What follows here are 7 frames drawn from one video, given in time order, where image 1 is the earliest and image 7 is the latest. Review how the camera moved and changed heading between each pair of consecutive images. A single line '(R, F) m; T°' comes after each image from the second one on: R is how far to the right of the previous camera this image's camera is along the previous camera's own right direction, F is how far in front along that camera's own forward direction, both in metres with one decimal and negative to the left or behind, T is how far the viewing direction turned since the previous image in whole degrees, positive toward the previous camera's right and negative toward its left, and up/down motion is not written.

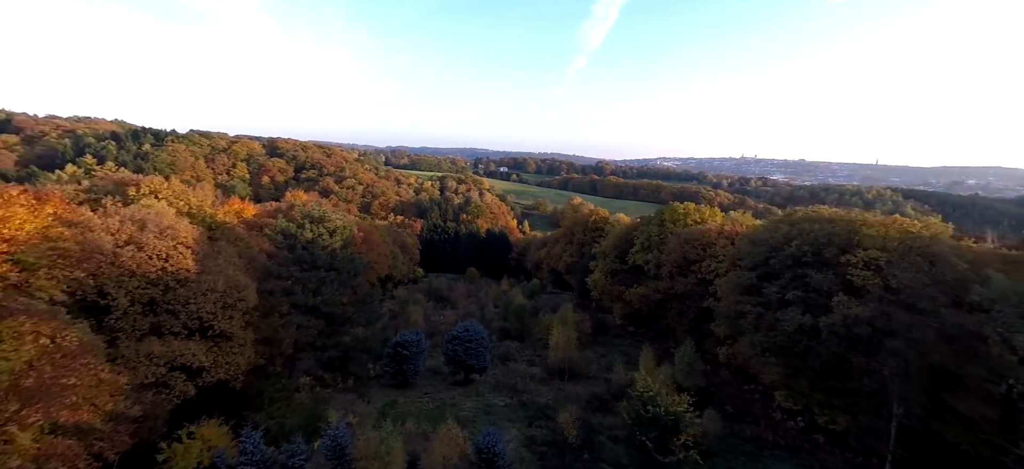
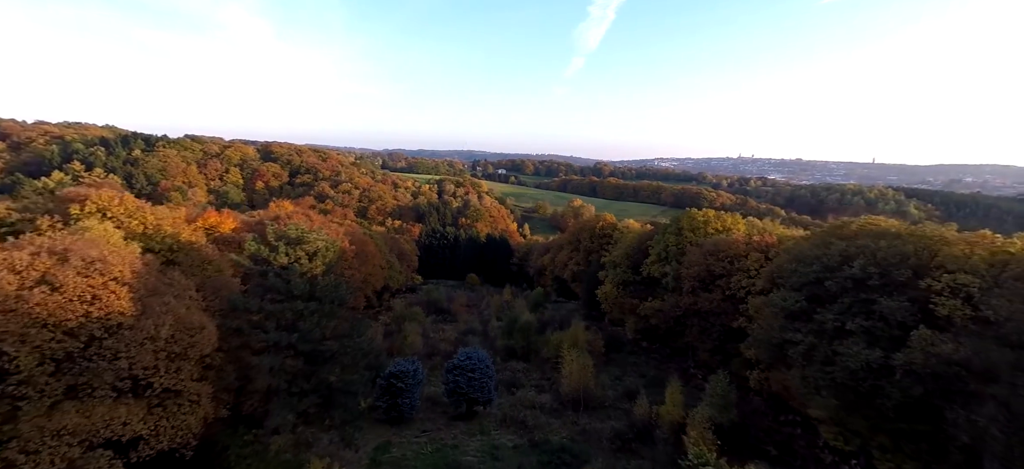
(-0.3, +2.0) m; 0°
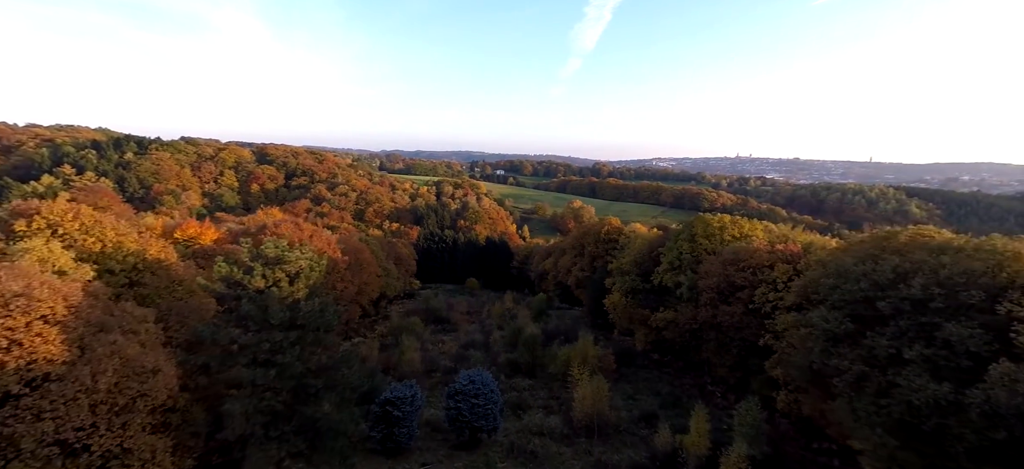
(-0.2, +1.4) m; 0°
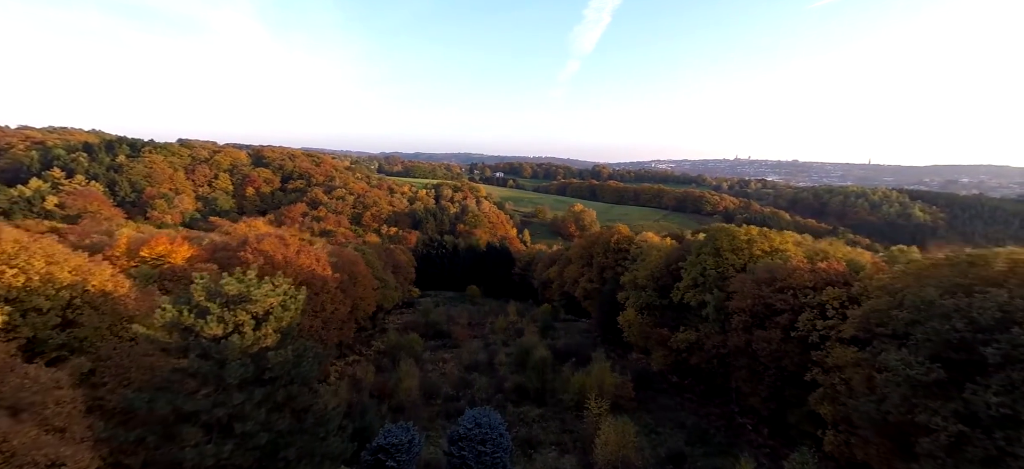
(-0.4, +1.9) m; 0°
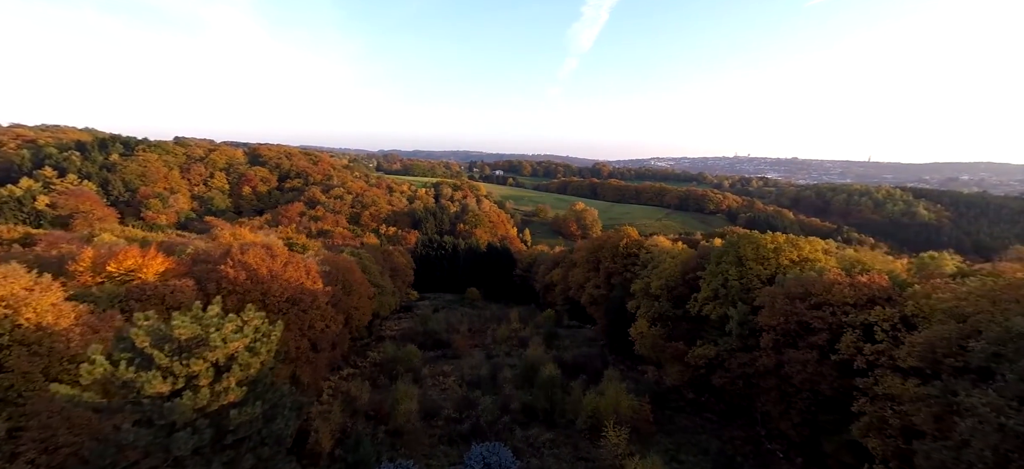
(-0.3, +1.5) m; 0°
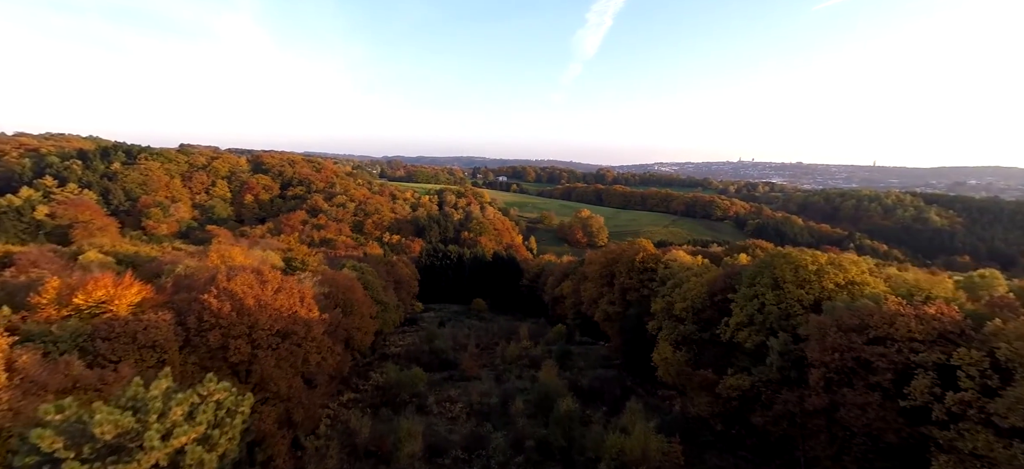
(-0.4, +1.6) m; 0°
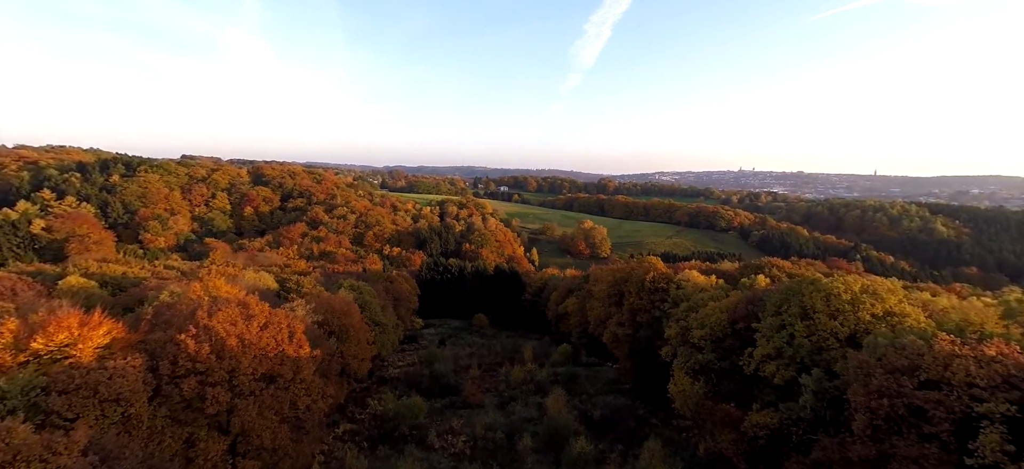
(-0.2, +1.2) m; 0°
